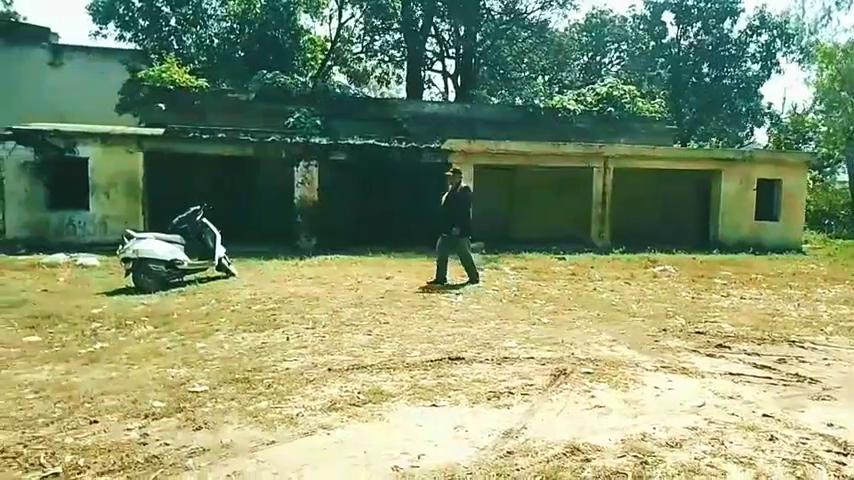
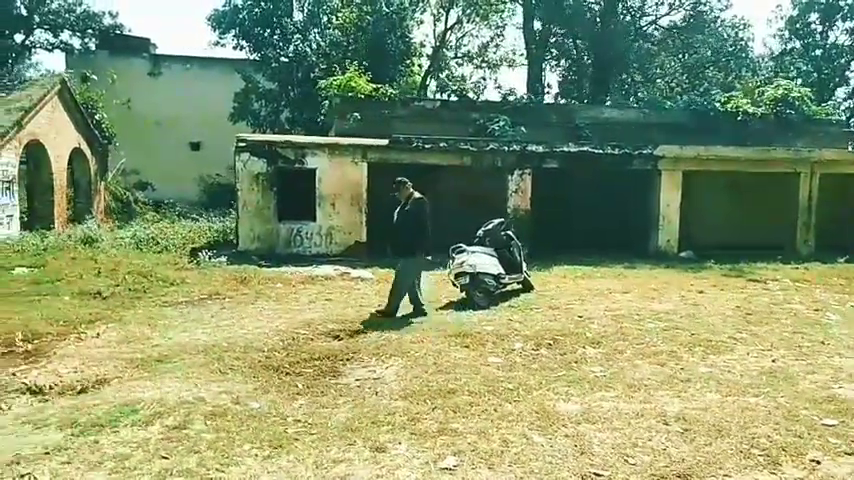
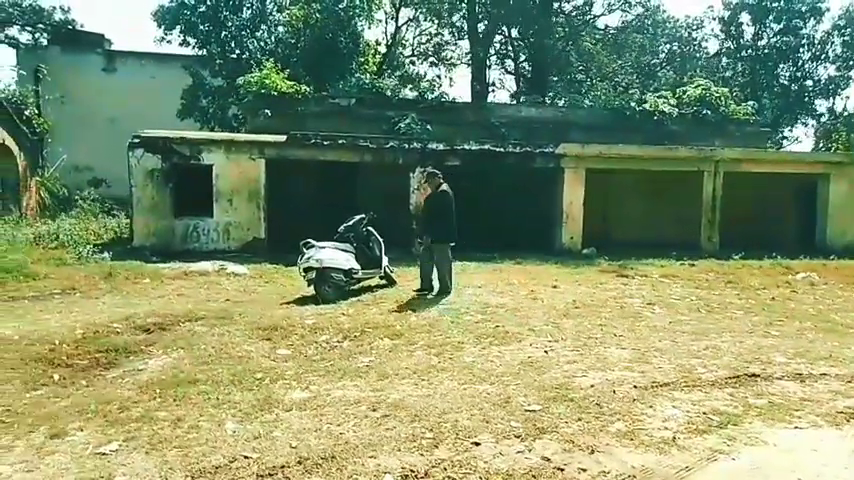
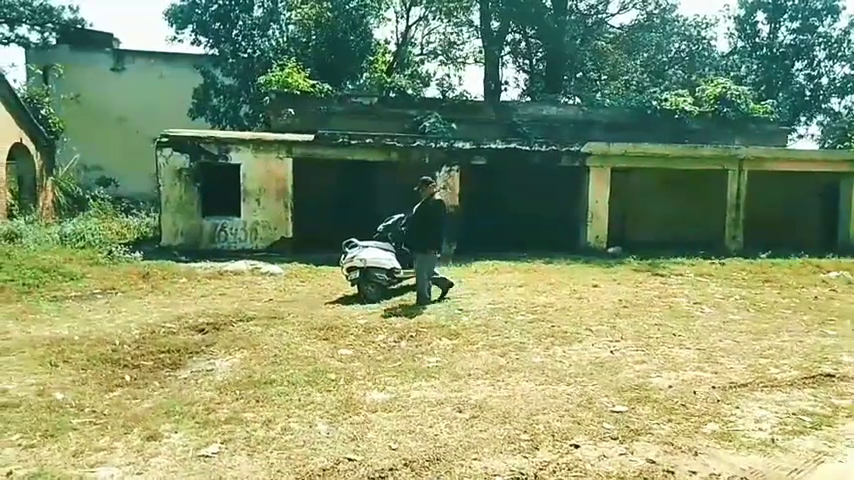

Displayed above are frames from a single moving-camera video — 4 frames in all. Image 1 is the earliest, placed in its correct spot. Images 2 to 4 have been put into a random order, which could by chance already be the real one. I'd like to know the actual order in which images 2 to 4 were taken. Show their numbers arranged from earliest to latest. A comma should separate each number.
3, 4, 2
